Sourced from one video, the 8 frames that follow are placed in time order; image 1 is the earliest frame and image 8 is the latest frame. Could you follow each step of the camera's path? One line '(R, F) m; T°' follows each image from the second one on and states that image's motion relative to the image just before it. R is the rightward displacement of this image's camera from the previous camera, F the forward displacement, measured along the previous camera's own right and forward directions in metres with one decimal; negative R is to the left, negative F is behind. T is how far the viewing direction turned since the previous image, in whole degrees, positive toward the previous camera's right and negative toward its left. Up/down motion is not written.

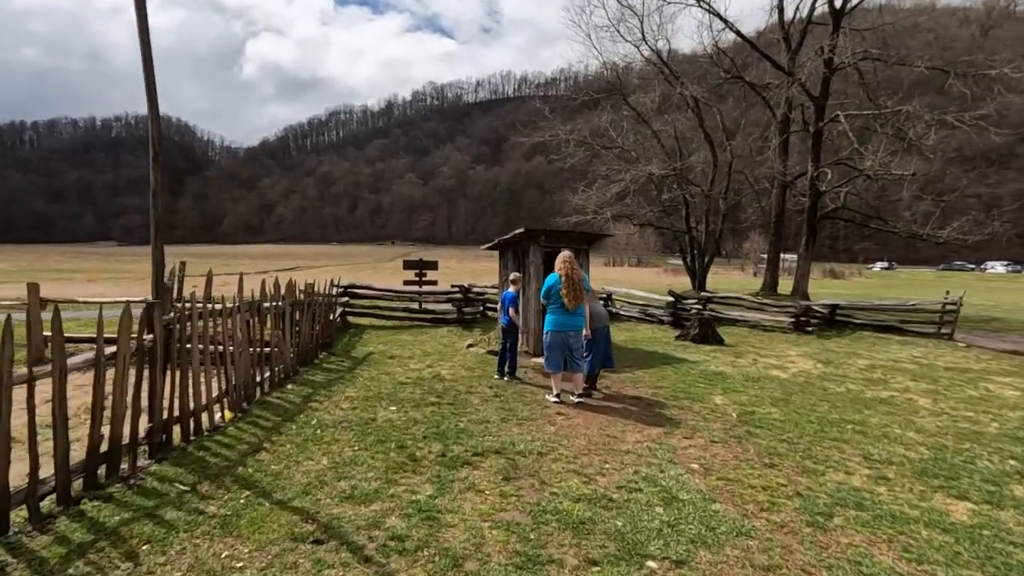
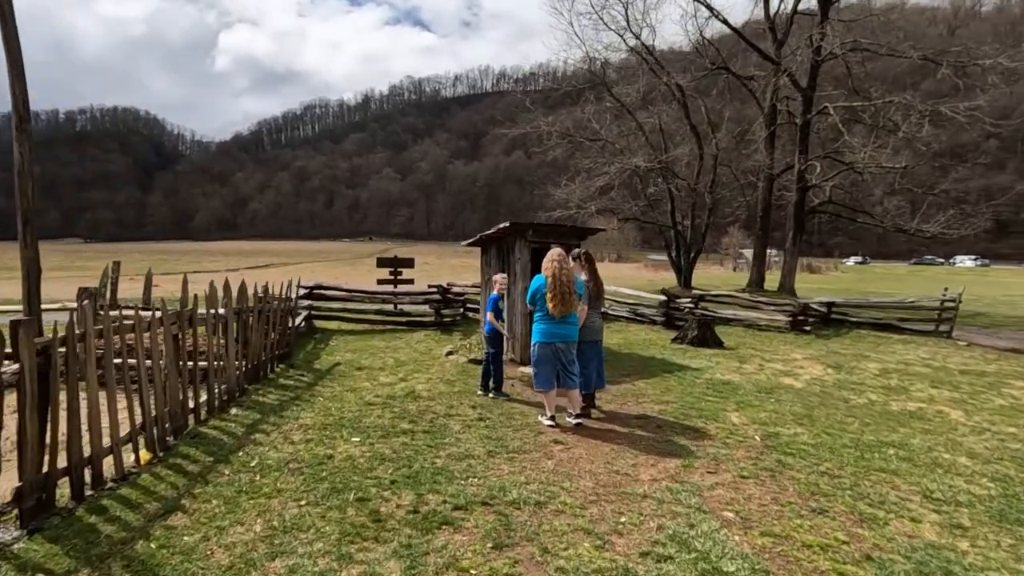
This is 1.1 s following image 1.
(-0.1, +1.1) m; +2°
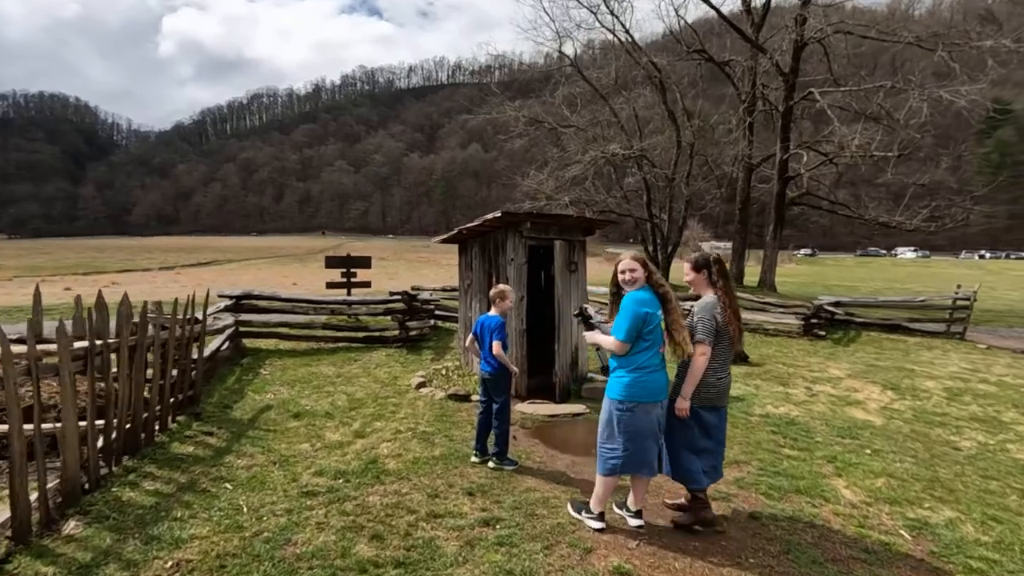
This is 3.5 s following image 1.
(-0.5, +2.3) m; +4°
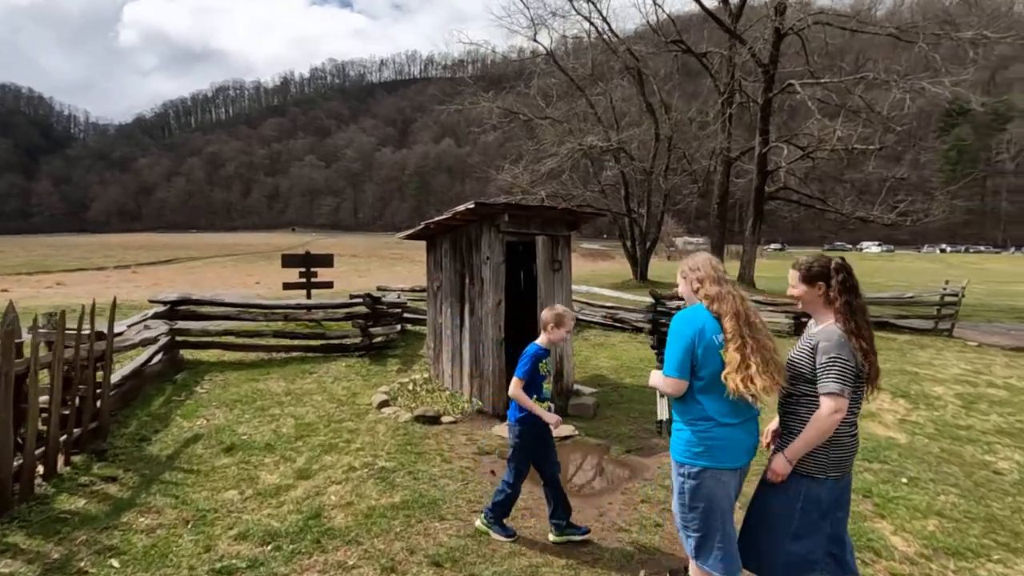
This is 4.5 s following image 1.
(0.0, +1.0) m; +3°
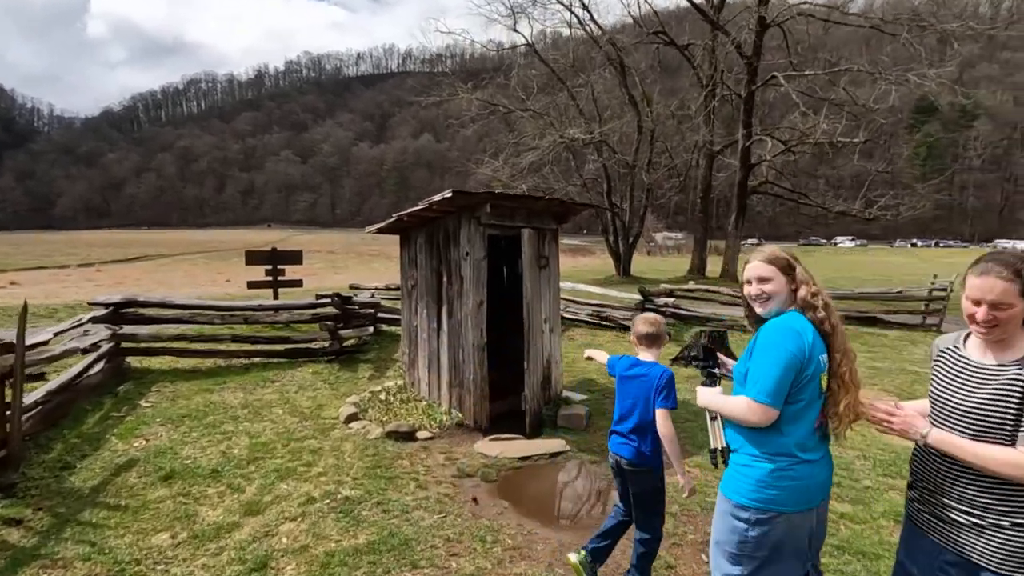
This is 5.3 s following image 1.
(0.0, +0.7) m; +2°
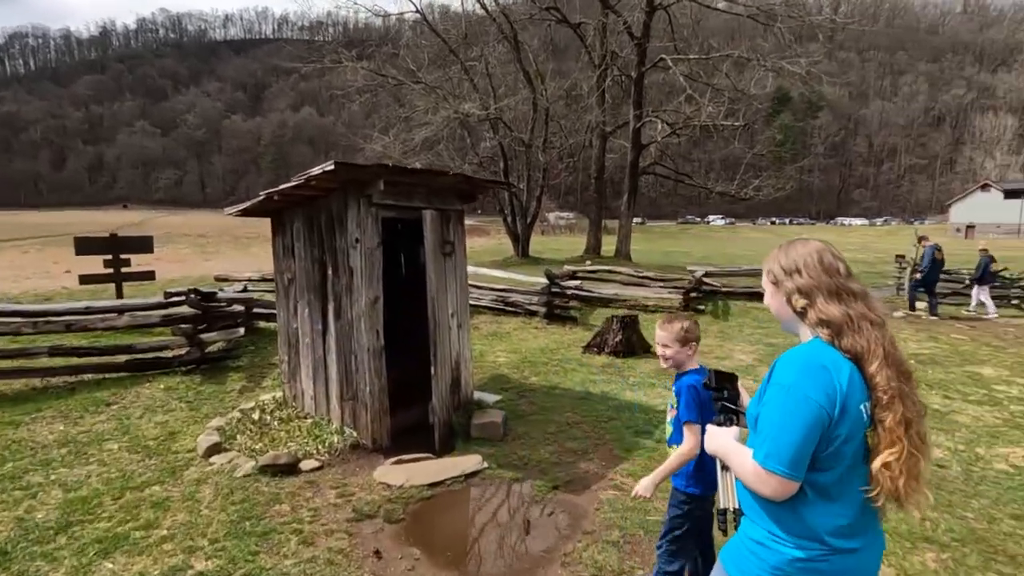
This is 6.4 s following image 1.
(-0.1, +0.8) m; +11°
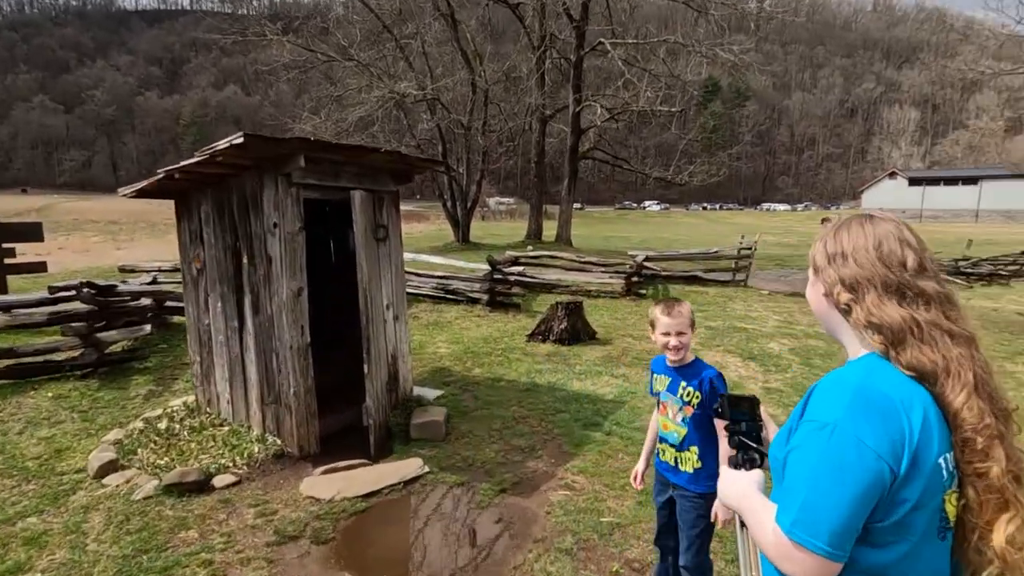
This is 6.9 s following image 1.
(0.0, +0.4) m; +6°
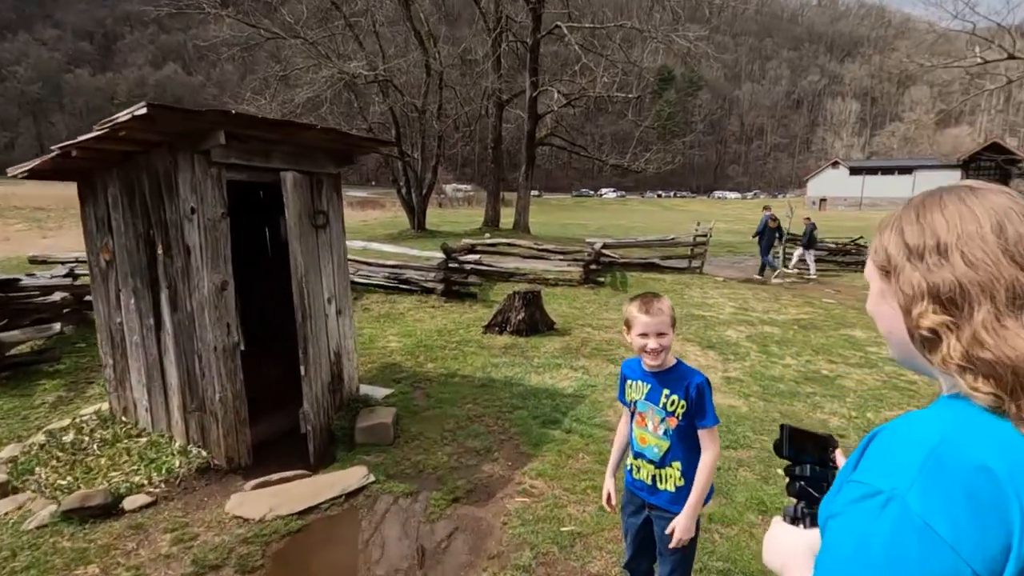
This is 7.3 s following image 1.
(0.0, +0.3) m; +4°
